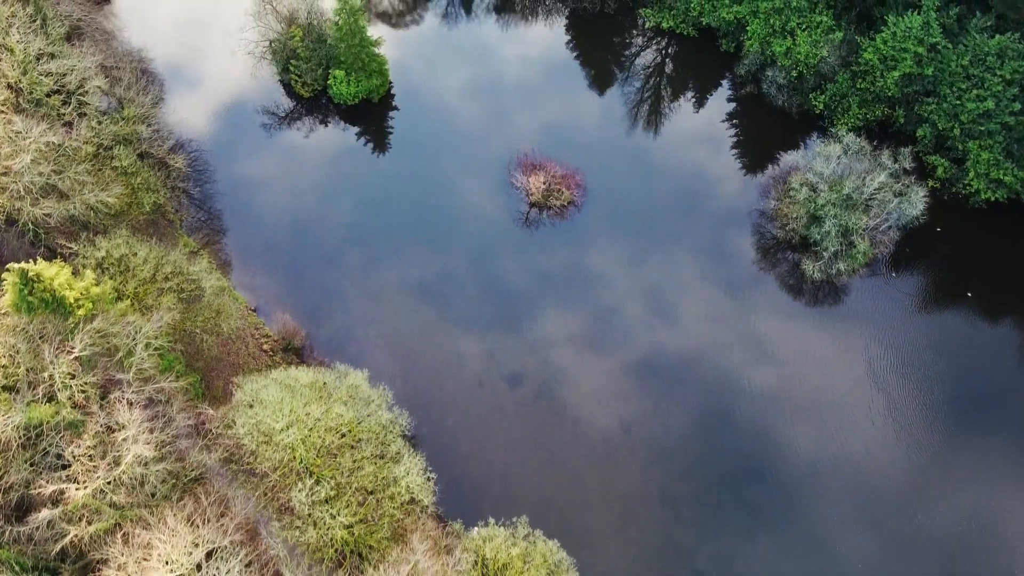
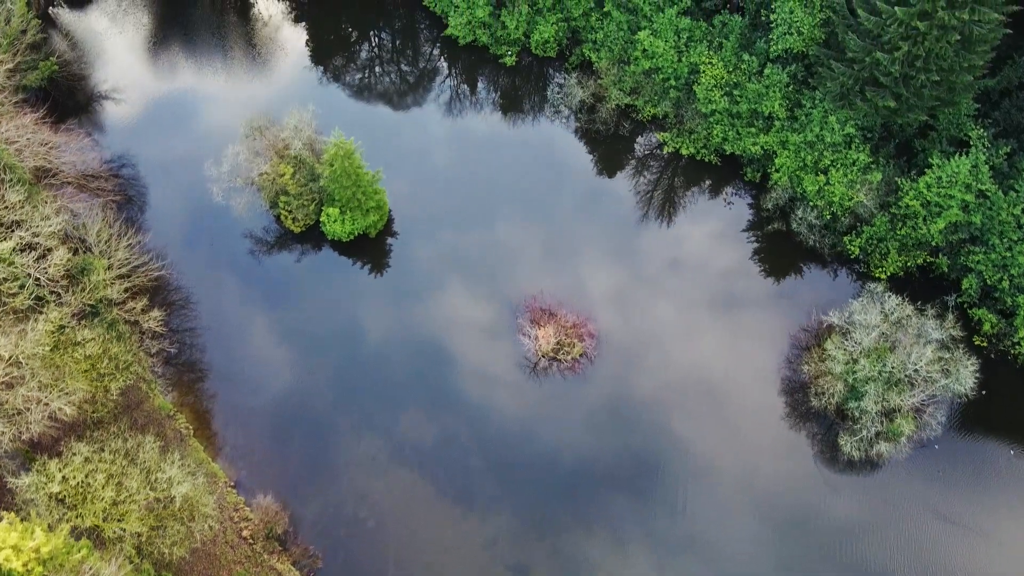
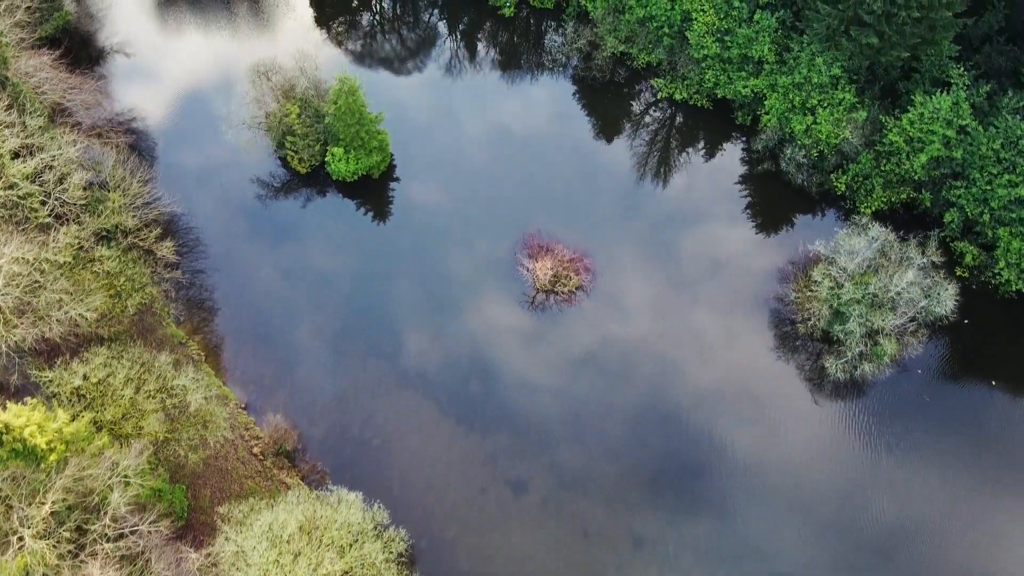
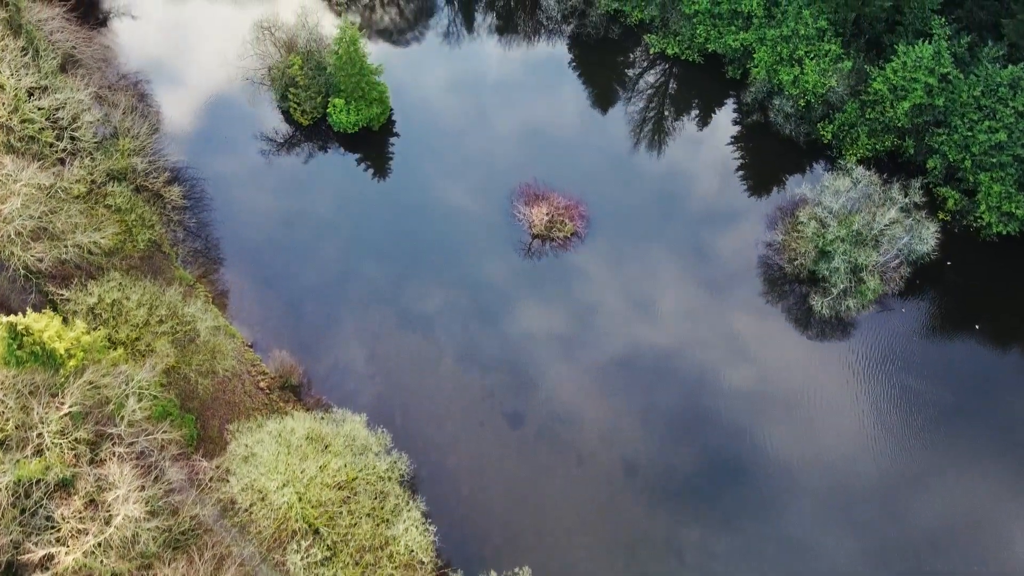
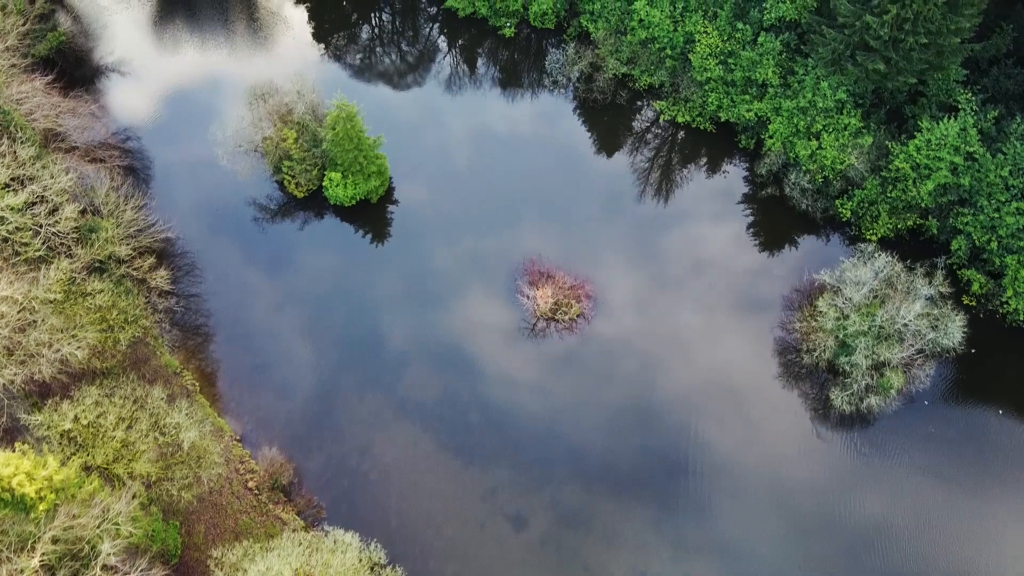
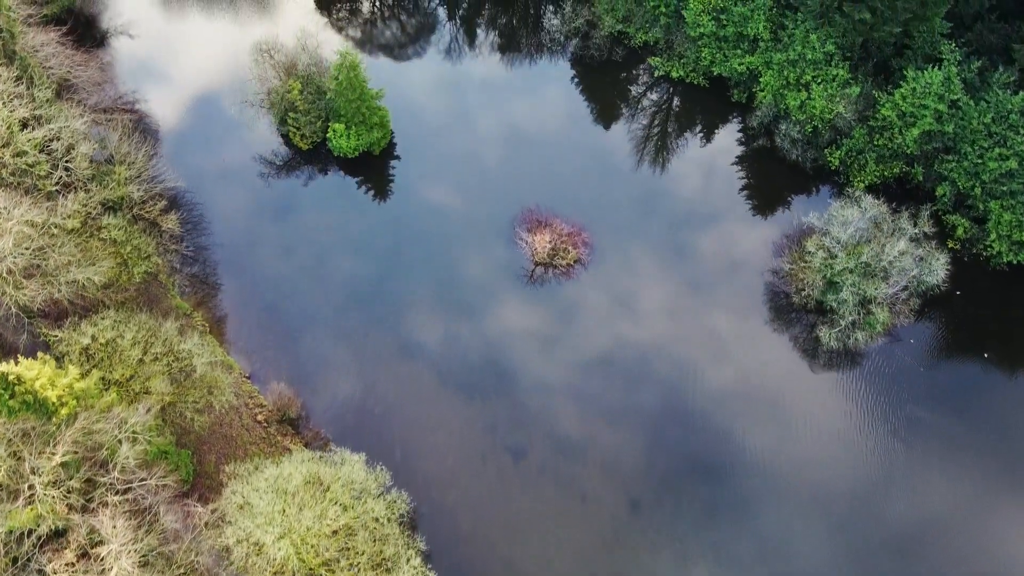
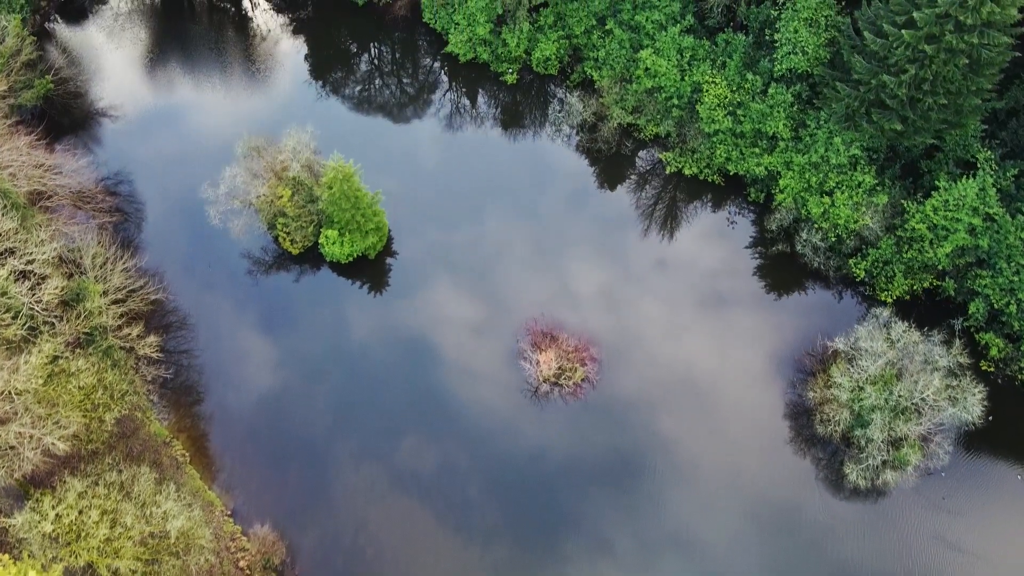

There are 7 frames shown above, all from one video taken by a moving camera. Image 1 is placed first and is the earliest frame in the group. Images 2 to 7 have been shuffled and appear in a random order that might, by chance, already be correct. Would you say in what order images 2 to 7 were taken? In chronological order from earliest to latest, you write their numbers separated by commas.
4, 6, 3, 5, 2, 7
